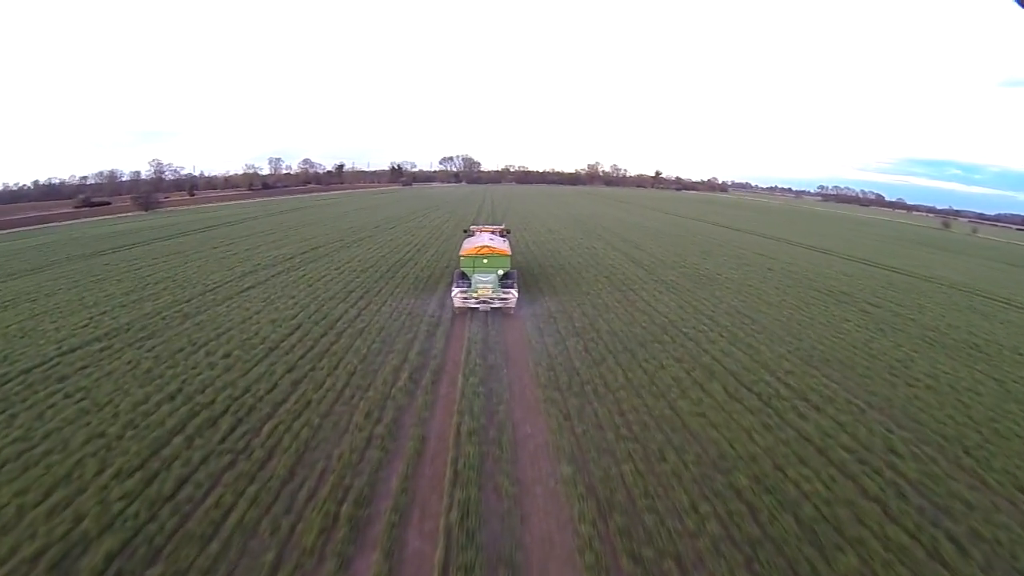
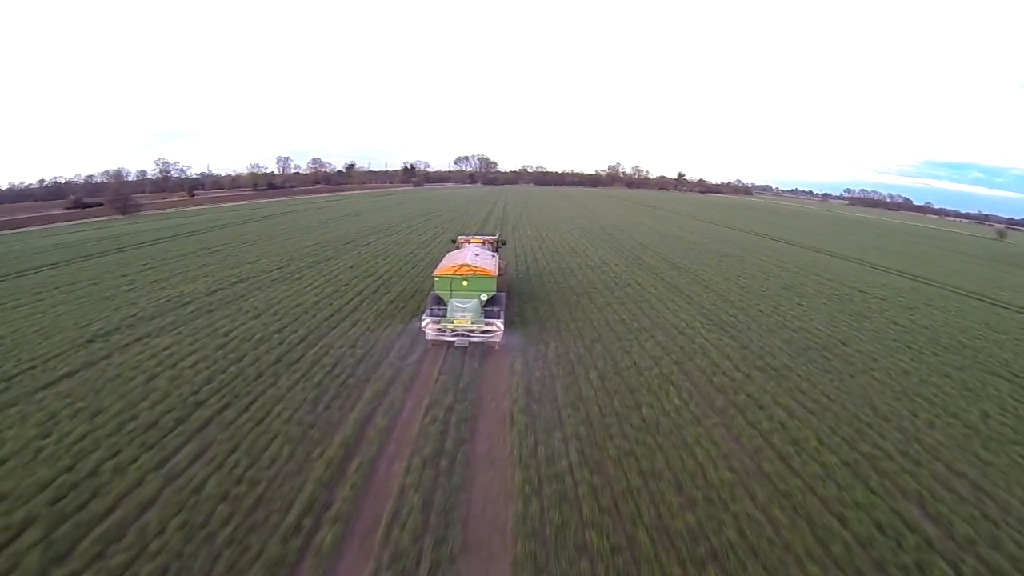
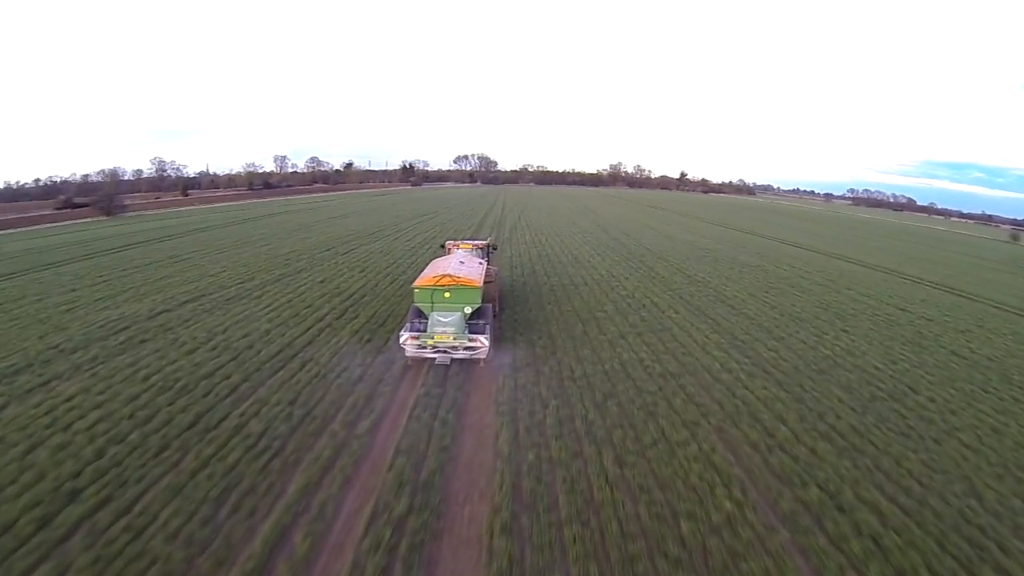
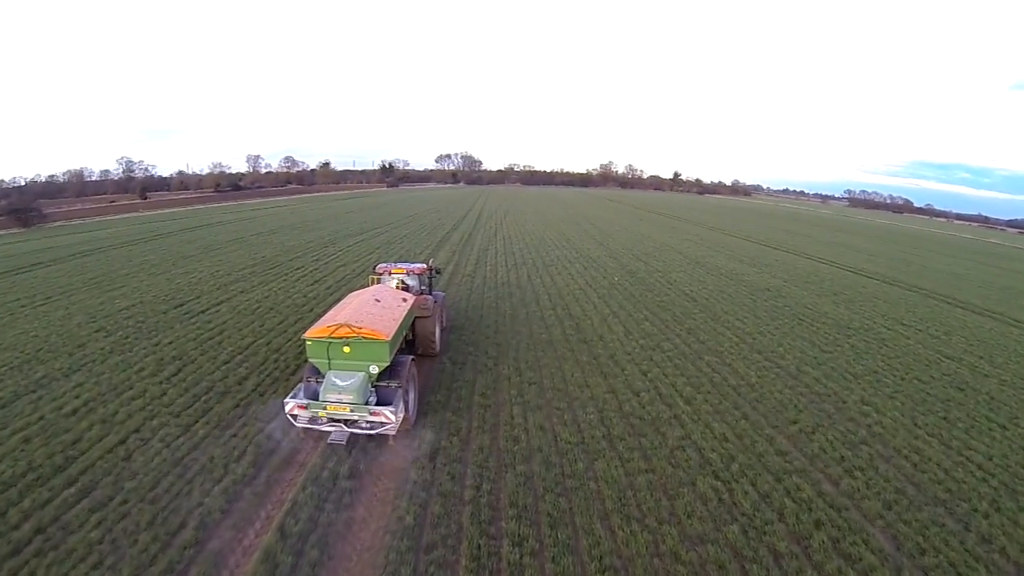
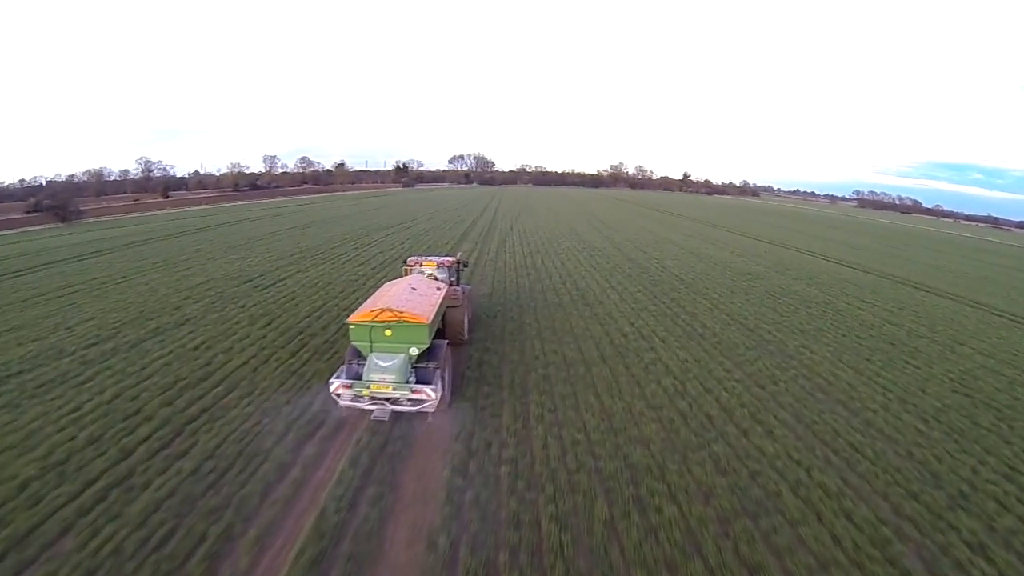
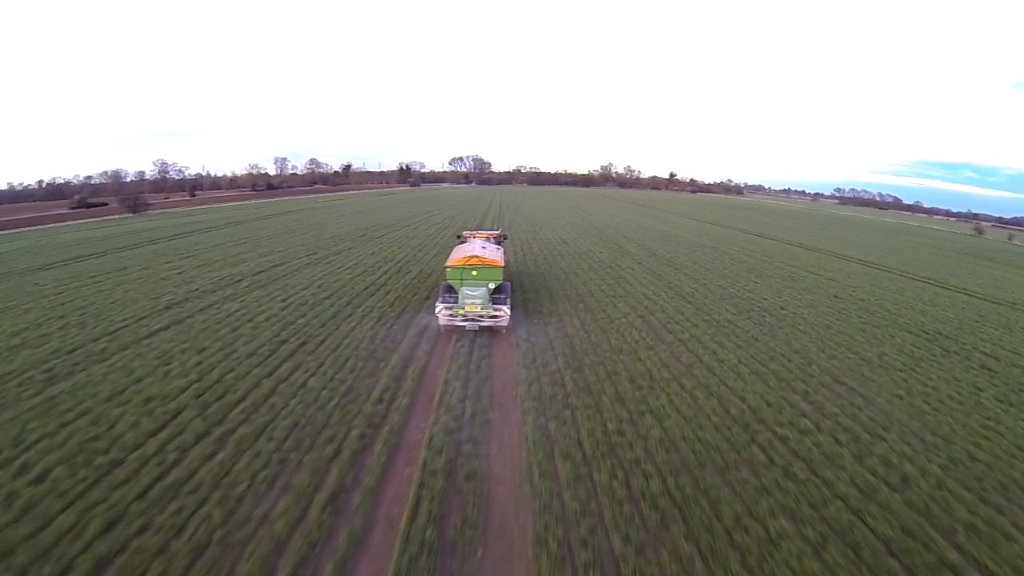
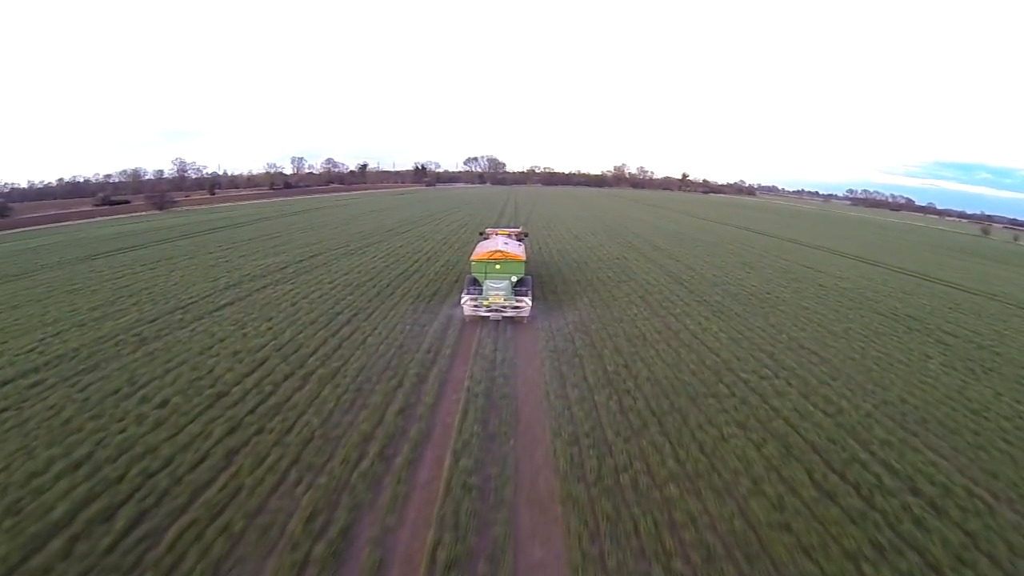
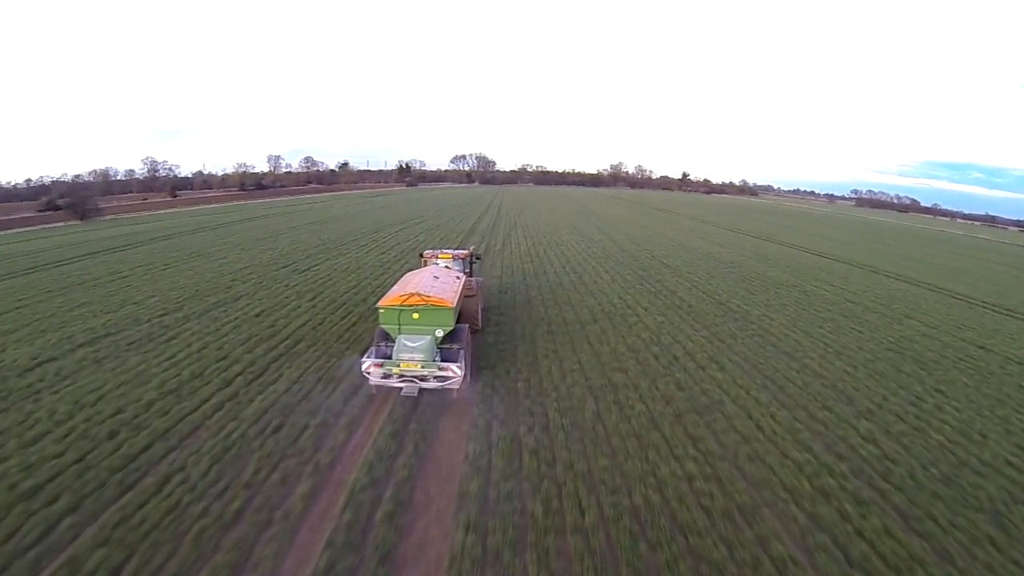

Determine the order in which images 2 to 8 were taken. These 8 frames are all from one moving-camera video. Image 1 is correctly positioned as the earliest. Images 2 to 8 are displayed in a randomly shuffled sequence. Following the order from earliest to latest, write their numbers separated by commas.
7, 6, 2, 3, 8, 5, 4
